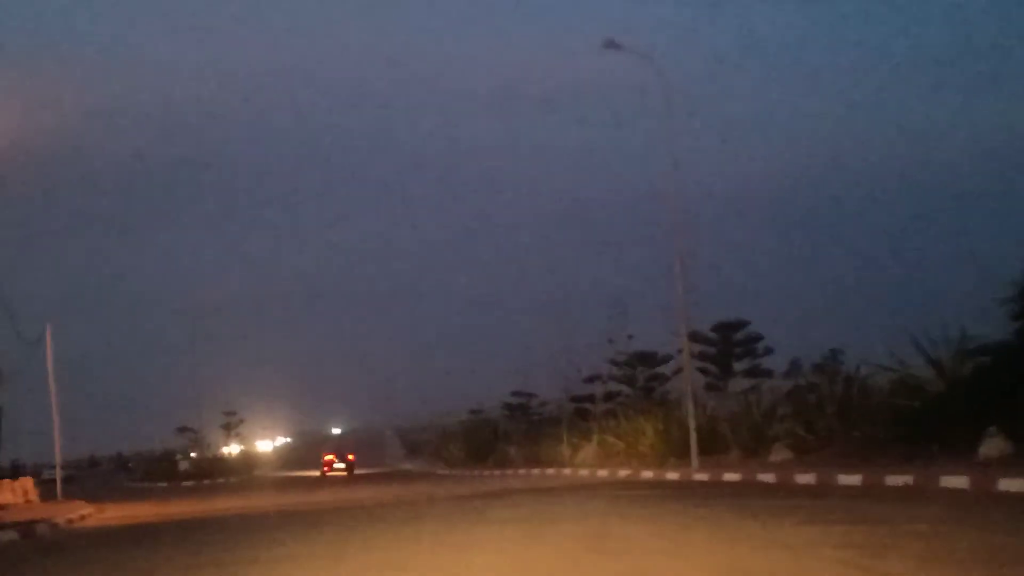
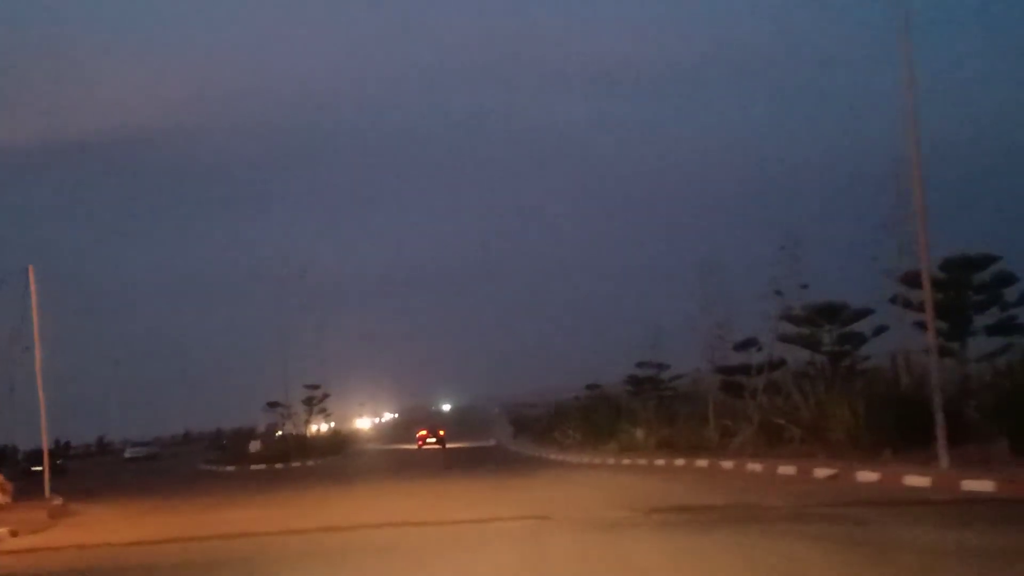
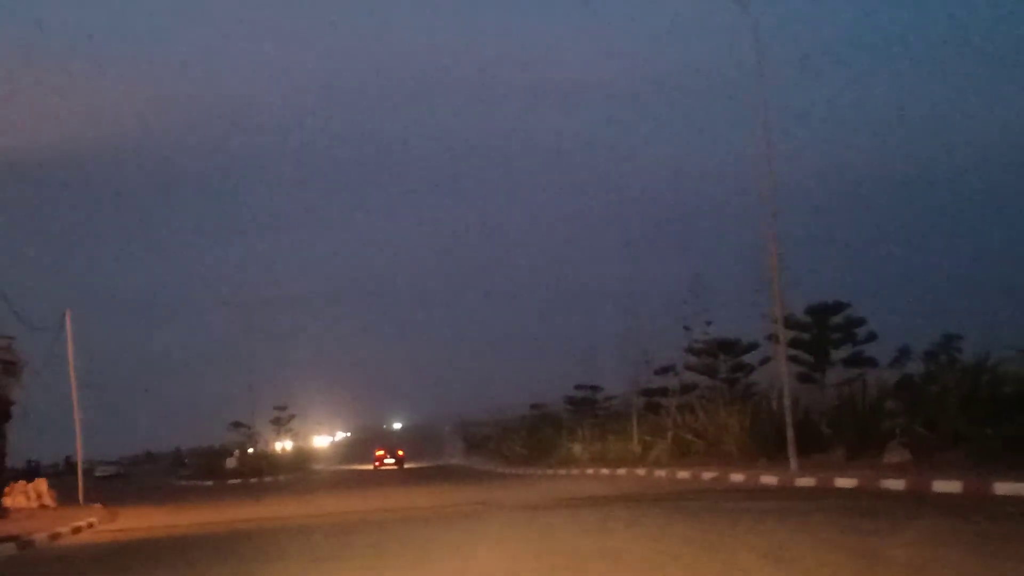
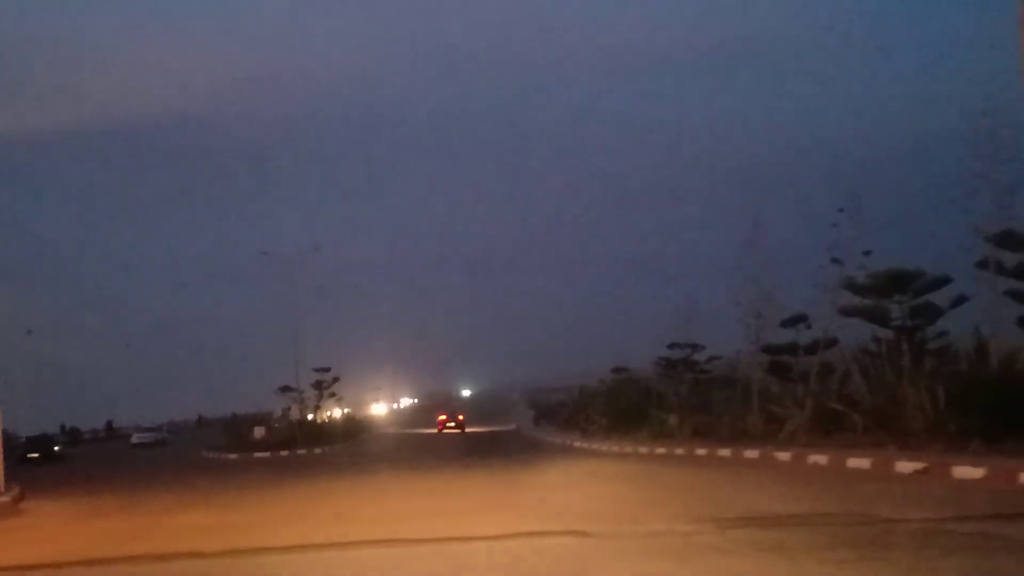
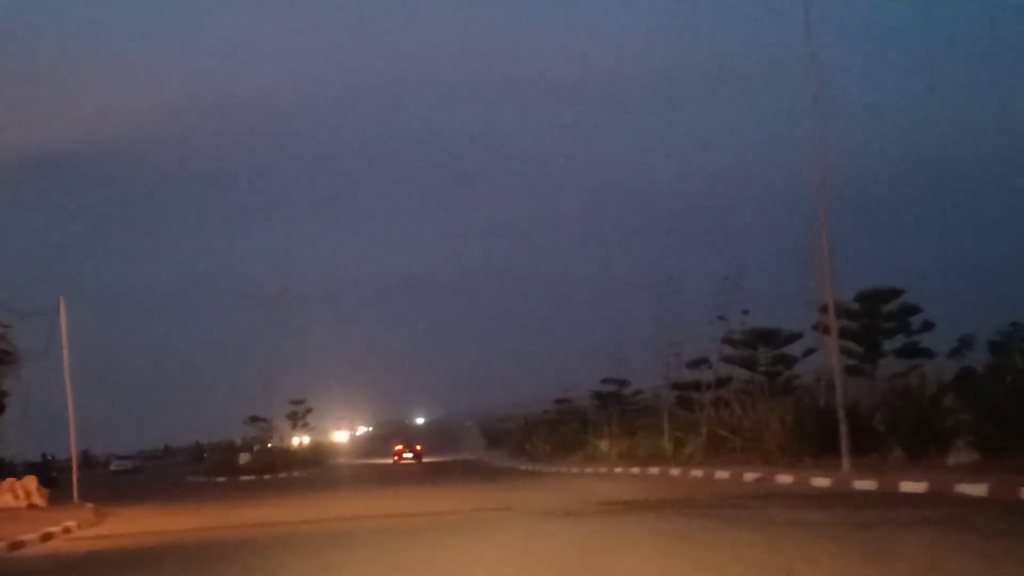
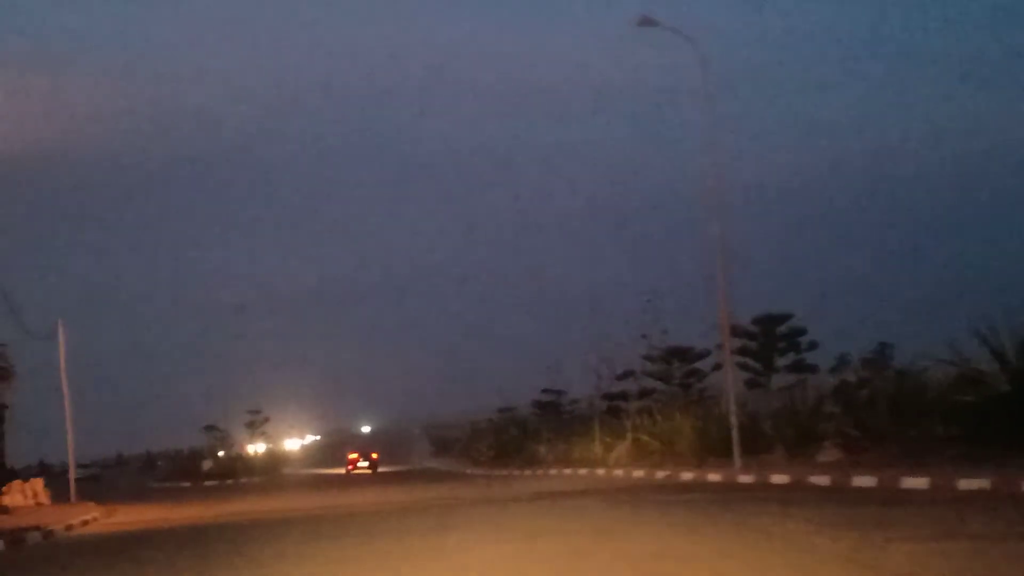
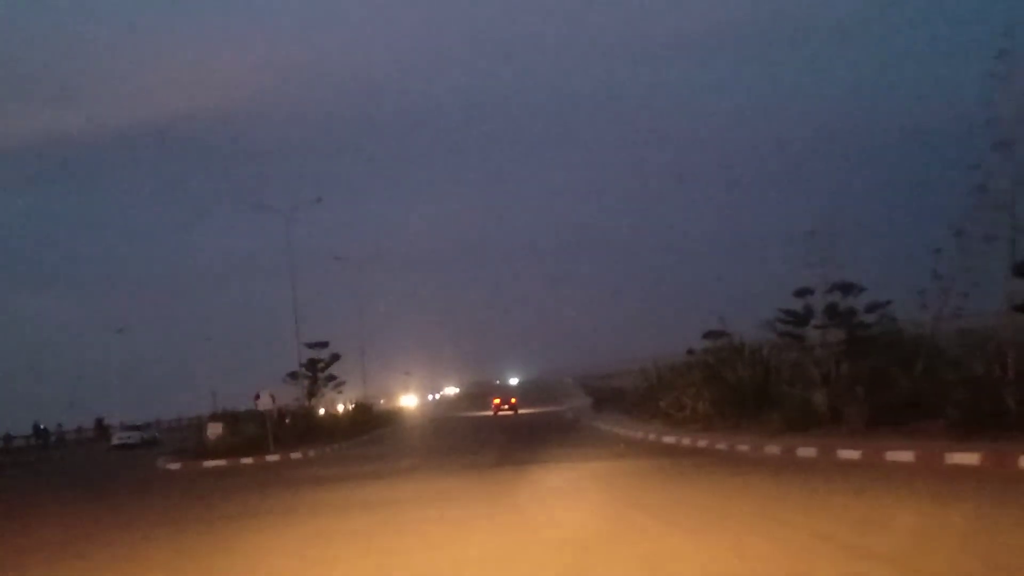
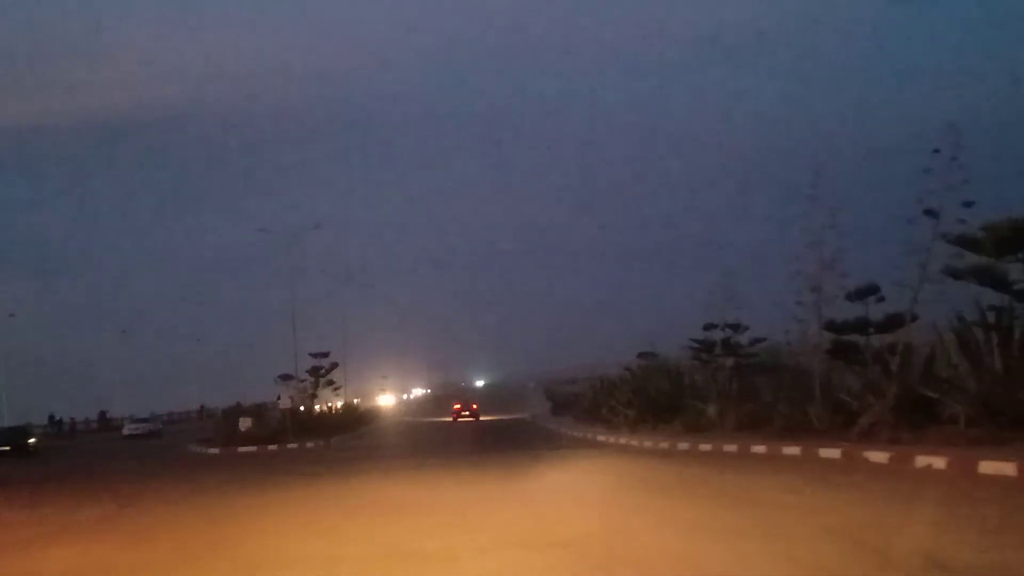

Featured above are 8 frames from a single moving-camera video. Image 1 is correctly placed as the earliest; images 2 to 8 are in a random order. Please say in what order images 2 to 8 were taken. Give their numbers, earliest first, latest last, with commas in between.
6, 3, 5, 2, 4, 8, 7
